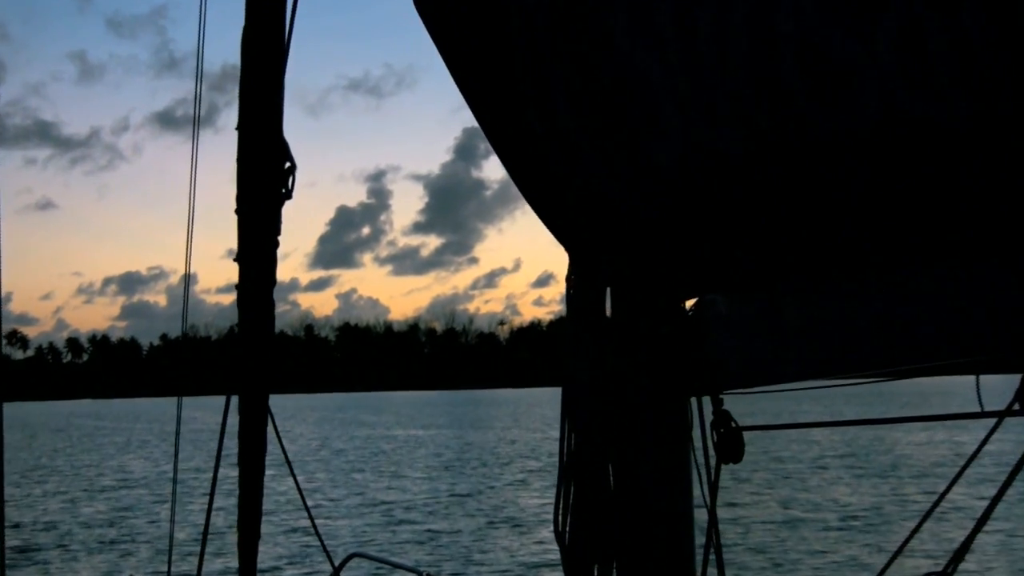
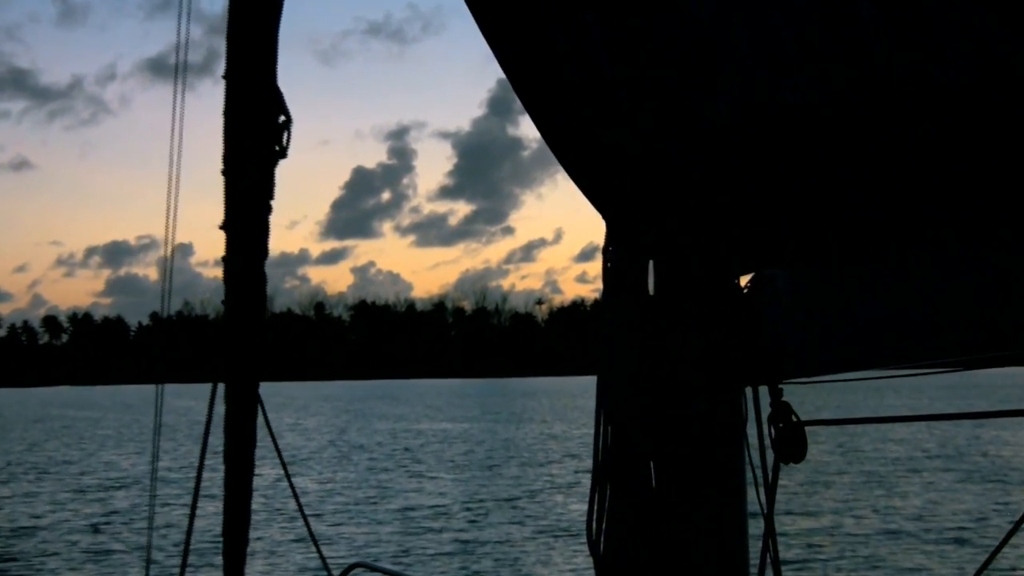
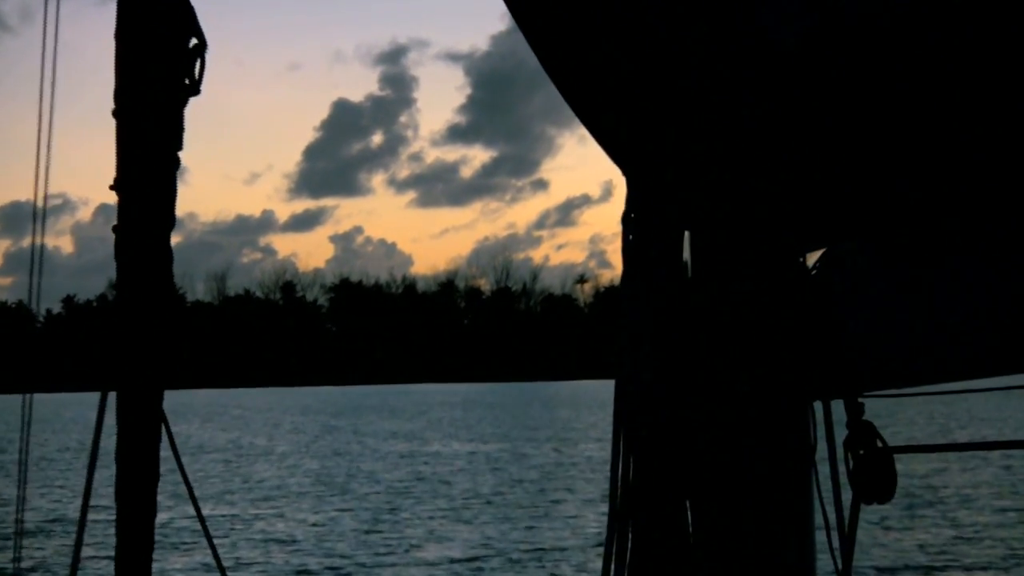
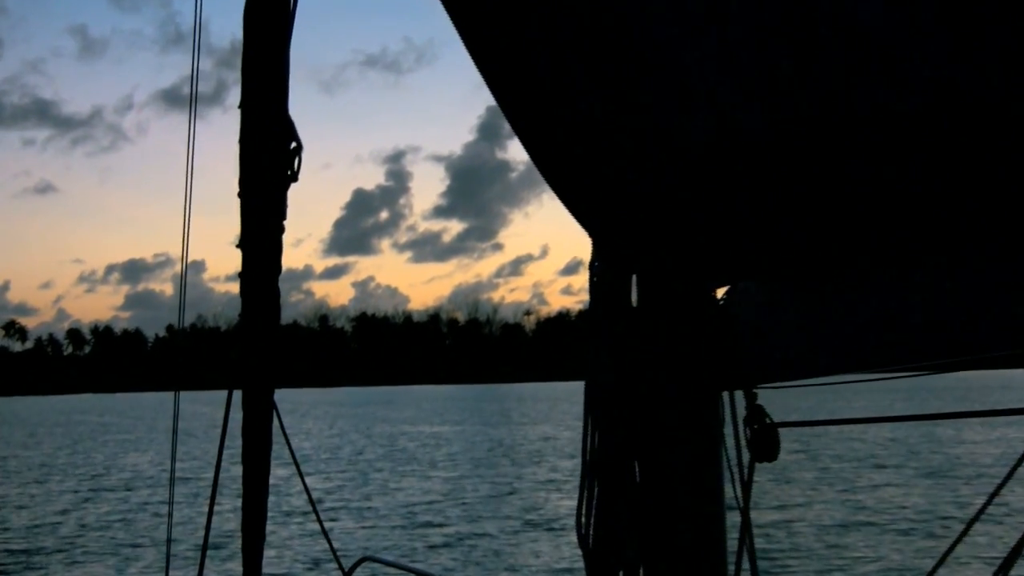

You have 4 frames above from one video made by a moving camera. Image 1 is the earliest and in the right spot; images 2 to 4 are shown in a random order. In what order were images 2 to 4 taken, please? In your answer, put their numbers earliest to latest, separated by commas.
4, 2, 3
